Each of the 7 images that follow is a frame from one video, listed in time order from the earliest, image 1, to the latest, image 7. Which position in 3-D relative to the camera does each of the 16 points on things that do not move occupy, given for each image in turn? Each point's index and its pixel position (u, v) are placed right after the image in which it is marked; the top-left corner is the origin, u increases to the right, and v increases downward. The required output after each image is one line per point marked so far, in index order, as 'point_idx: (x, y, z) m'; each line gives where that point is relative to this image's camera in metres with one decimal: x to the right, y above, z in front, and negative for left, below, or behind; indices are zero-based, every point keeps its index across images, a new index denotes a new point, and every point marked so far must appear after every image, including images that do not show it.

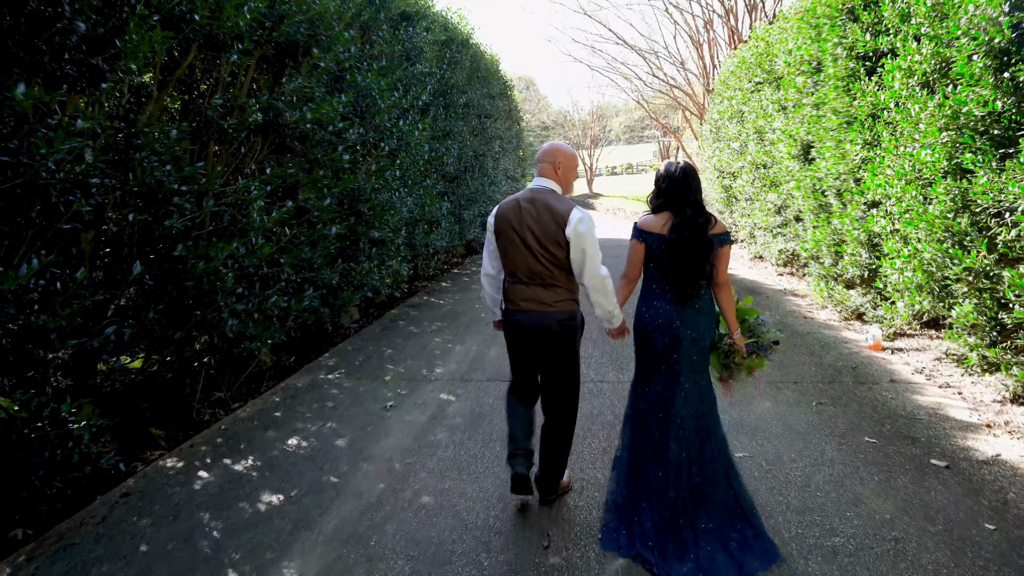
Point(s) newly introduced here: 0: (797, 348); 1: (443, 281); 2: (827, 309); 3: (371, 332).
0: (+2.1, -0.4, +5.3) m
1: (-0.8, +0.1, +8.7) m
2: (+2.9, -0.2, +6.6) m
3: (-1.2, -0.4, +6.1) m
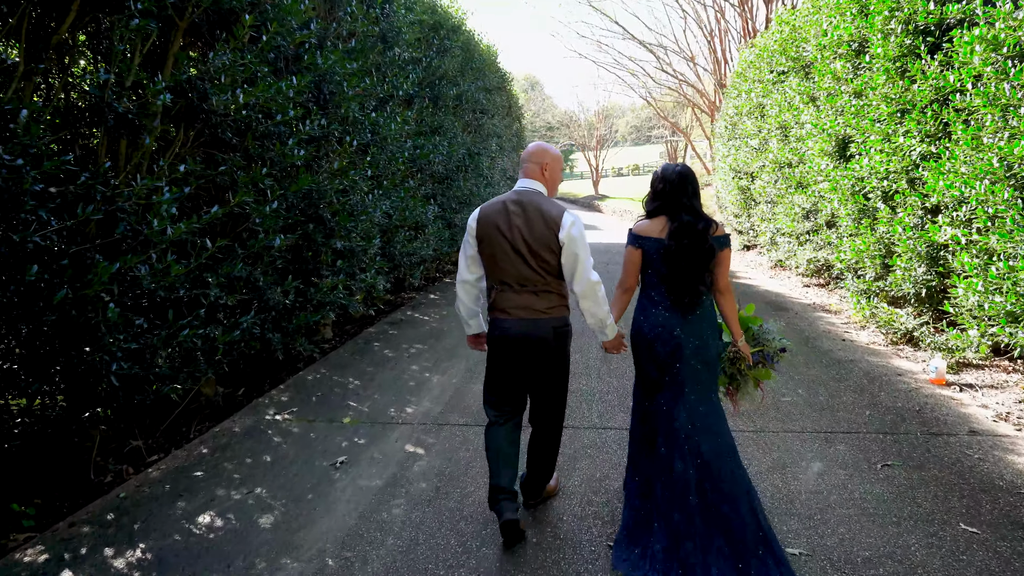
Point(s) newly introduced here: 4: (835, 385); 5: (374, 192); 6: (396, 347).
0: (+2.0, -0.6, +4.4) m
1: (-0.9, -0.1, +7.9) m
2: (+2.8, -0.3, +5.7) m
3: (-1.3, -0.5, +5.3) m
4: (+1.9, -0.6, +4.3) m
5: (-1.1, +0.7, +5.5) m
6: (-0.9, -0.5, +5.6) m
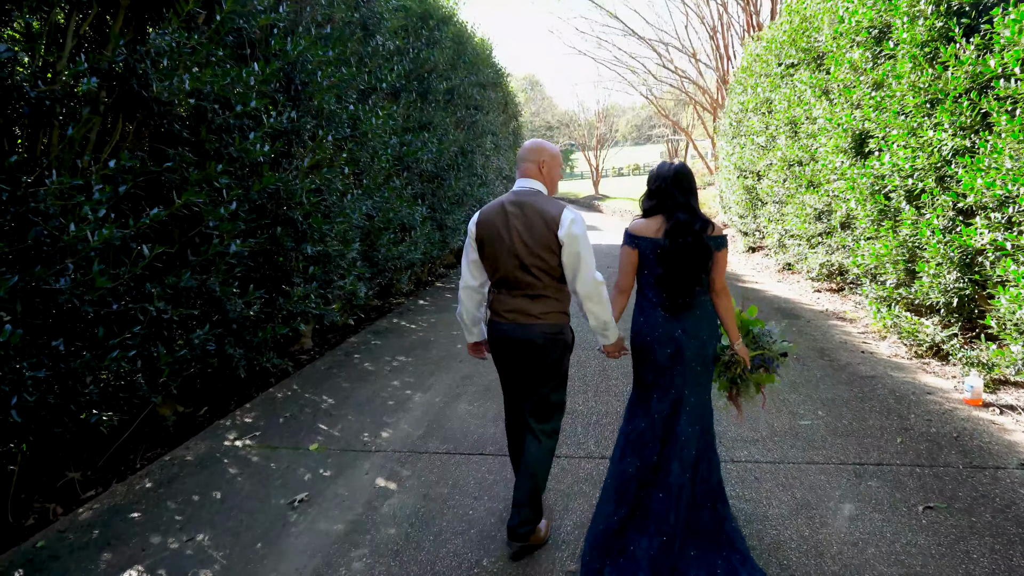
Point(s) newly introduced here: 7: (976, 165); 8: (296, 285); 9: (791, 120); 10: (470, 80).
0: (+1.9, -0.6, +3.9) m
1: (-0.9, -0.1, +7.5) m
2: (+2.7, -0.4, +5.2) m
3: (-1.3, -0.6, +4.9) m
4: (+1.9, -0.6, +3.9) m
5: (-1.1, +0.7, +5.1) m
6: (-1.0, -0.5, +5.2) m
7: (+2.3, +0.6, +3.6) m
8: (-1.3, 0.0, +4.3) m
9: (+2.9, +1.7, +7.5) m
10: (-0.5, +2.6, +8.8) m
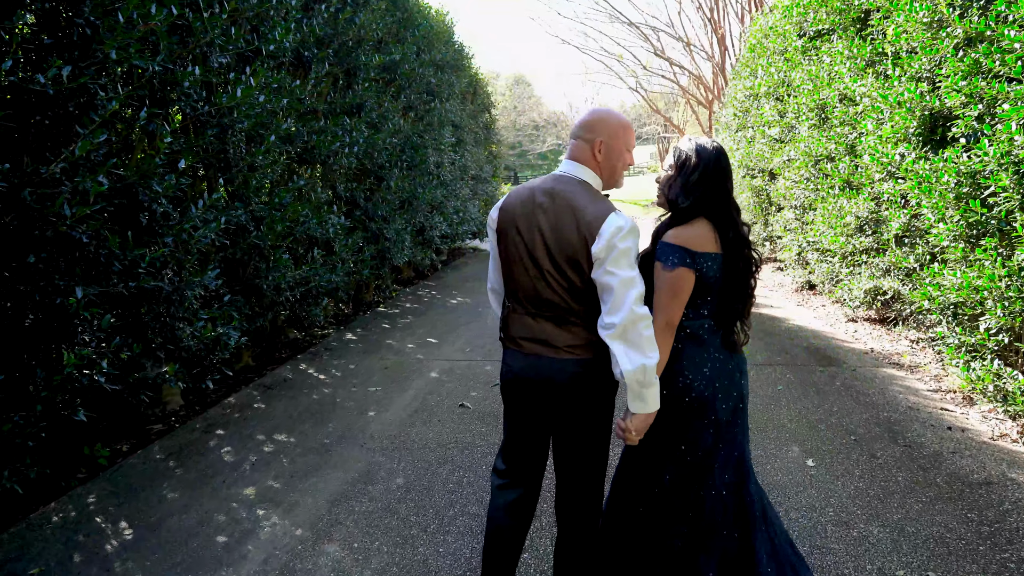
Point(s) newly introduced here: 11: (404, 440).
0: (+1.6, -0.9, +2.4) m
1: (-1.3, -0.4, +5.8) m
2: (+2.4, -0.6, +3.7) m
3: (-1.7, -0.8, +3.2) m
4: (+1.5, -0.9, +2.3) m
5: (-1.5, +0.4, +3.5) m
6: (-1.3, -0.8, +3.6) m
7: (+2.0, +0.4, +2.0) m
8: (-1.7, -0.2, +2.7) m
9: (+2.5, +1.5, +5.9) m
10: (-0.9, +2.3, +7.2) m
11: (-0.5, -0.8, +3.6) m
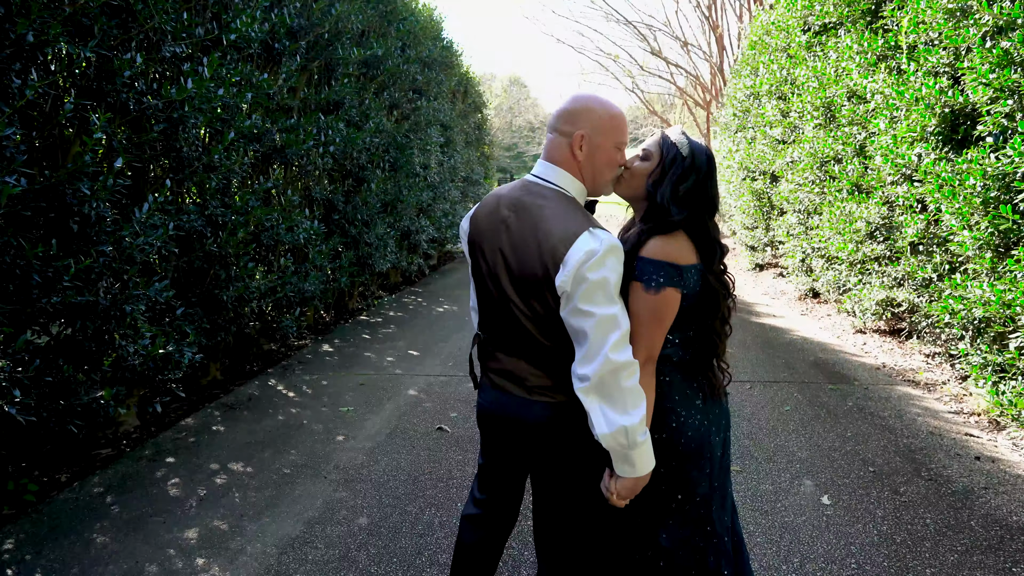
0: (+1.5, -0.9, +2.0) m
1: (-1.4, -0.4, +5.5) m
2: (+2.3, -0.7, +3.3) m
3: (-1.8, -0.9, +2.9) m
4: (+1.5, -0.9, +1.9) m
5: (-1.6, +0.4, +3.1) m
6: (-1.4, -0.8, +3.2) m
7: (+1.9, +0.3, +1.6) m
8: (-1.7, -0.3, +2.3) m
9: (+2.4, +1.4, +5.6) m
10: (-1.0, +2.2, +6.9) m
11: (-0.6, -0.8, +3.2) m
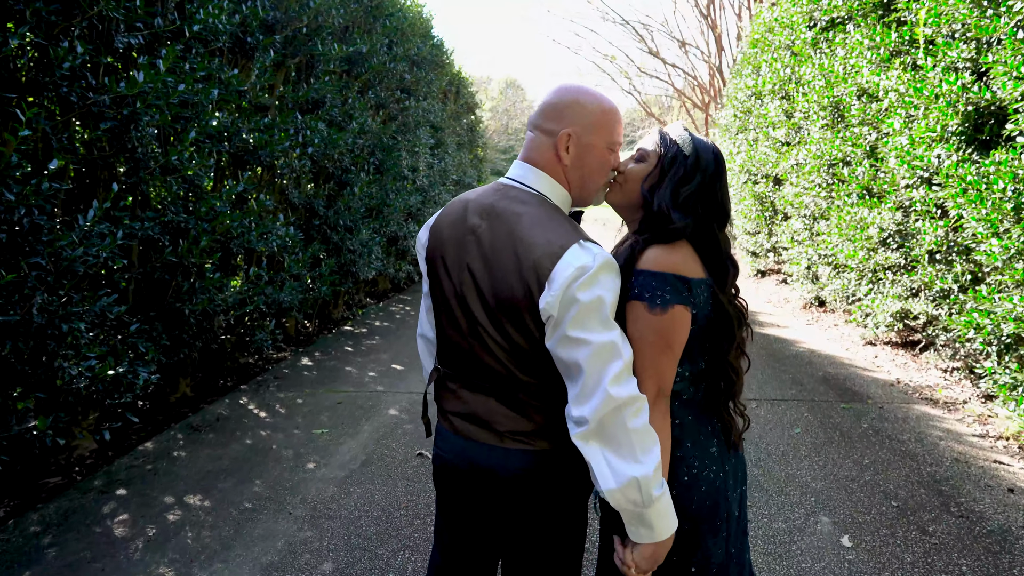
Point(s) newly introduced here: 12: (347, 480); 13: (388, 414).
0: (+1.5, -1.0, +1.7) m
1: (-1.5, -0.5, +5.2) m
2: (+2.2, -0.7, +3.0) m
3: (-1.8, -0.9, +2.6) m
4: (+1.4, -1.0, +1.6) m
5: (-1.6, +0.3, +2.8) m
6: (-1.5, -0.9, +2.9) m
7: (+1.8, +0.3, +1.4) m
8: (-1.8, -0.3, +2.0) m
9: (+2.4, +1.4, +5.3) m
10: (-1.1, +2.2, +6.6) m
11: (-0.7, -0.9, +2.9) m
12: (-0.7, -0.8, +3.2) m
13: (-0.7, -0.7, +4.0) m
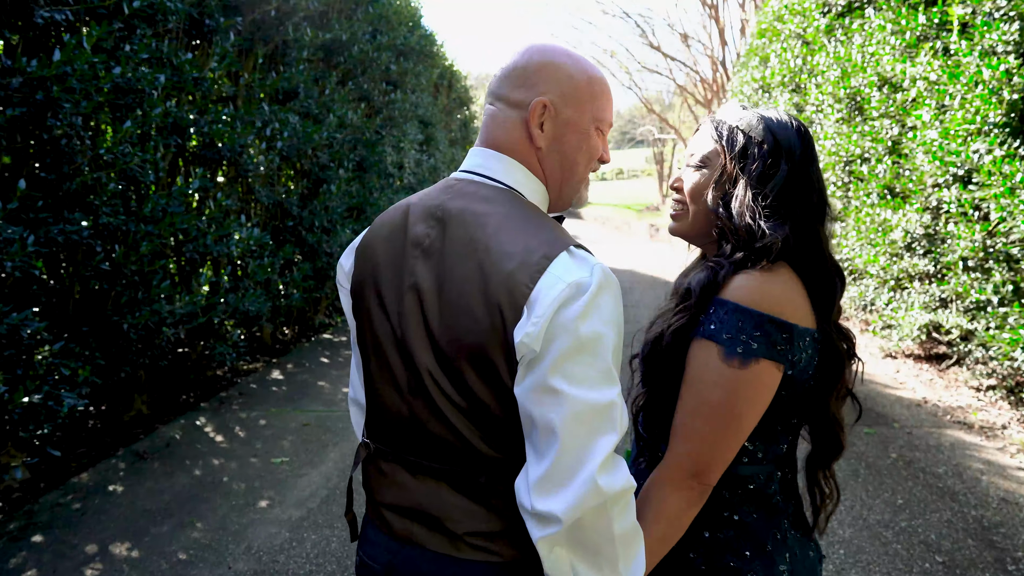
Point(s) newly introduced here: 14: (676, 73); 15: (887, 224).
0: (+1.4, -1.0, +1.3) m
1: (-1.6, -0.6, +4.7) m
2: (+2.2, -0.8, +2.6) m
3: (-1.9, -1.0, +2.1) m
4: (+1.3, -1.0, +1.2) m
5: (-1.7, +0.3, +2.4) m
6: (-1.5, -0.9, +2.5) m
7: (+1.8, +0.2, +0.9) m
8: (-1.9, -0.4, +1.6) m
9: (+2.3, +1.3, +4.8) m
10: (-1.2, +2.1, +6.2) m
11: (-0.8, -0.9, +2.5) m
12: (-0.8, -0.9, +2.8) m
13: (-0.8, -0.7, +3.6) m
14: (+3.1, +4.2, +13.9) m
15: (+2.2, +0.4, +4.3) m
